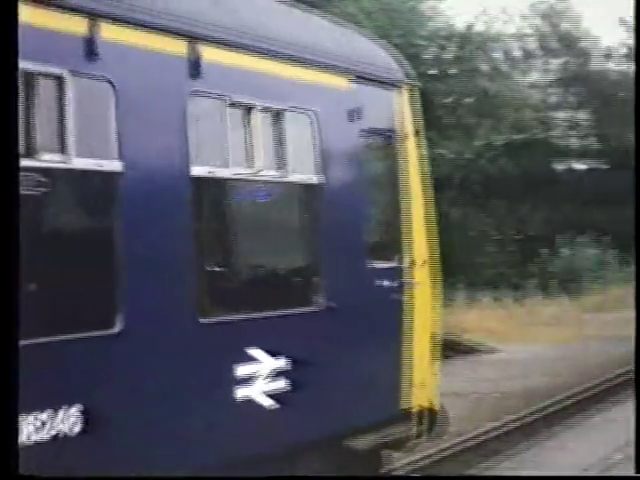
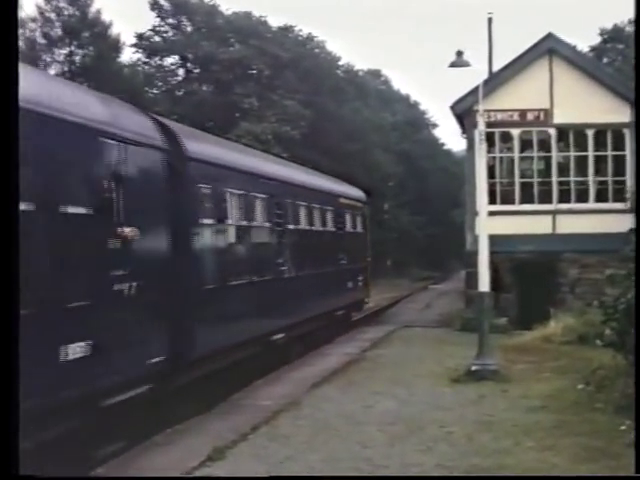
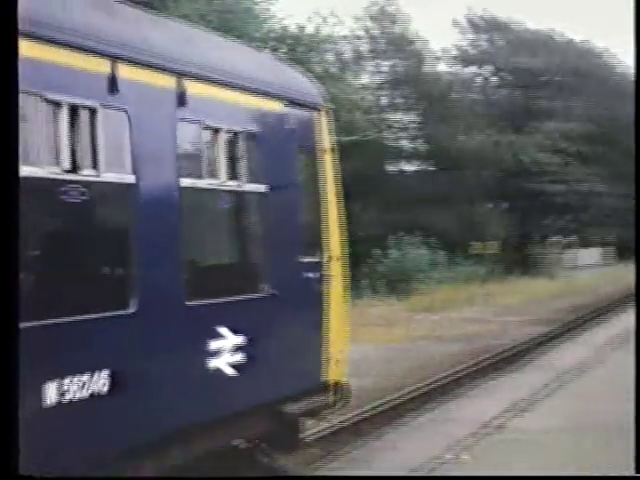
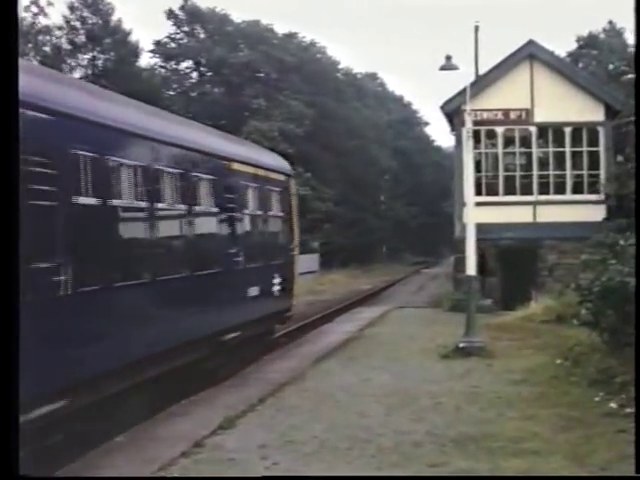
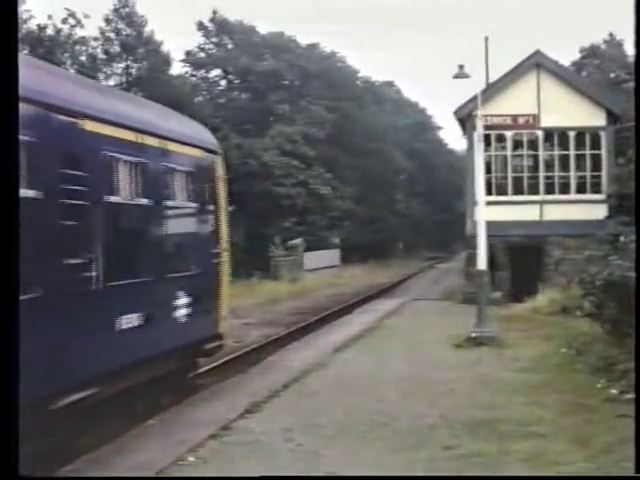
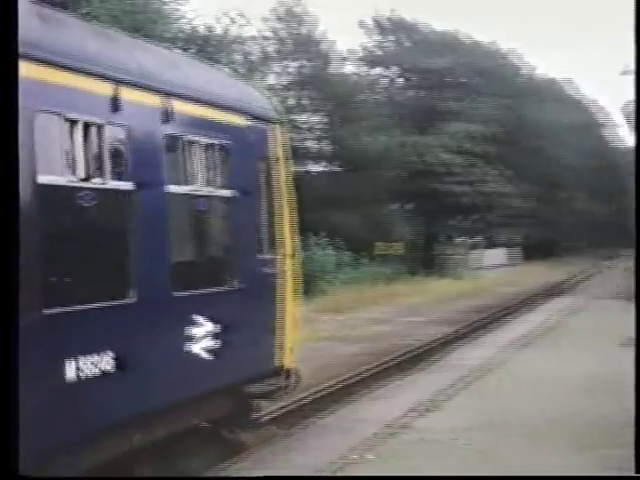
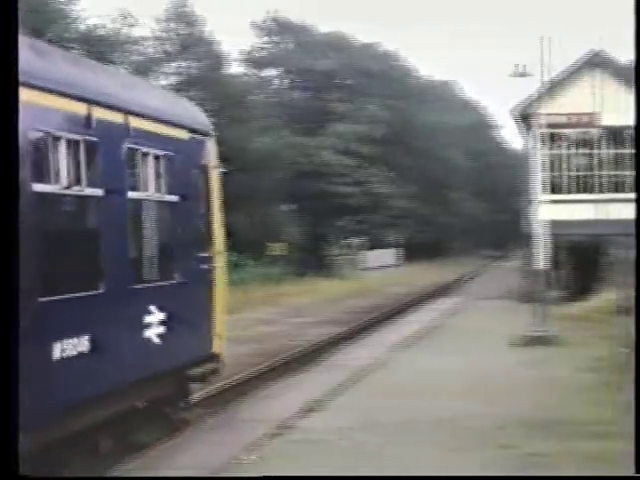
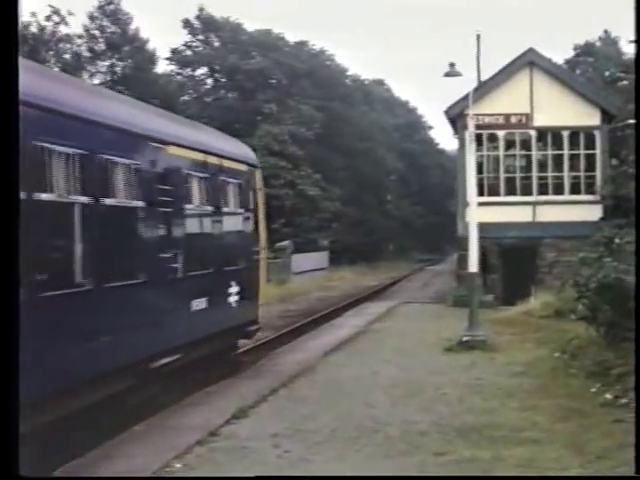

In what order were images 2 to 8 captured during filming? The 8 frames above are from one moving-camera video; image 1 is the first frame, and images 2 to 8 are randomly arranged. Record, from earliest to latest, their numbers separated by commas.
3, 6, 7, 5, 8, 4, 2
